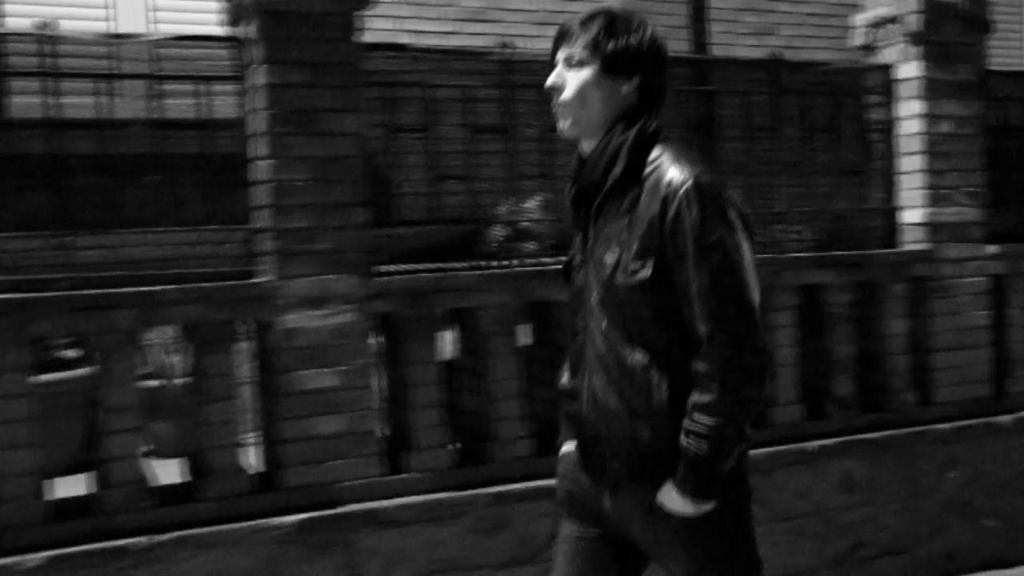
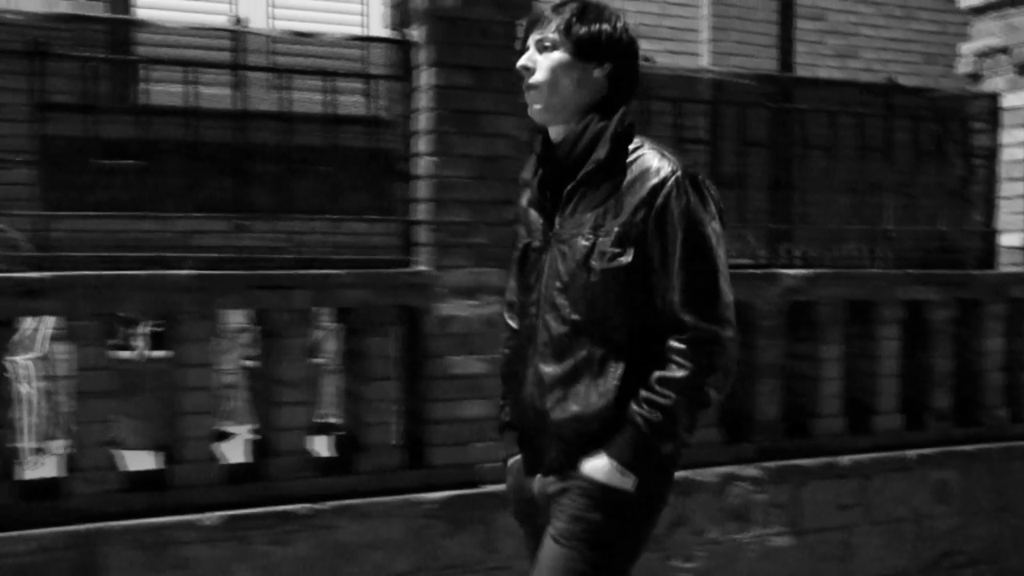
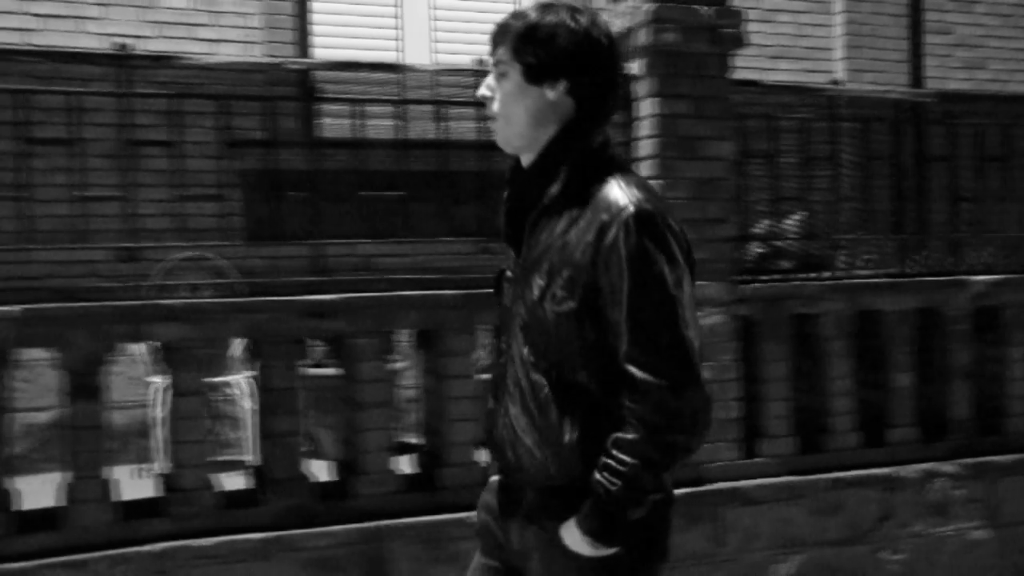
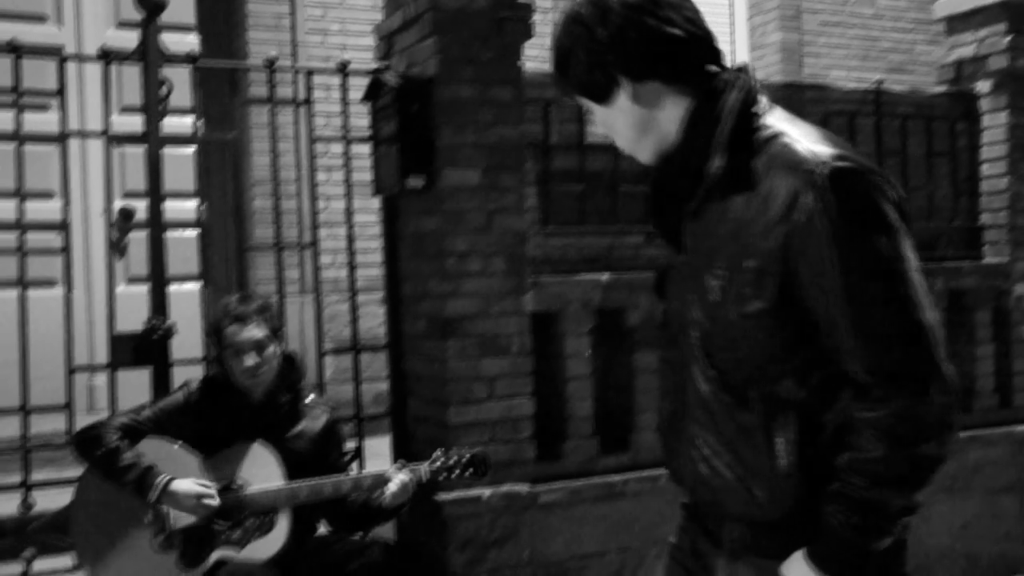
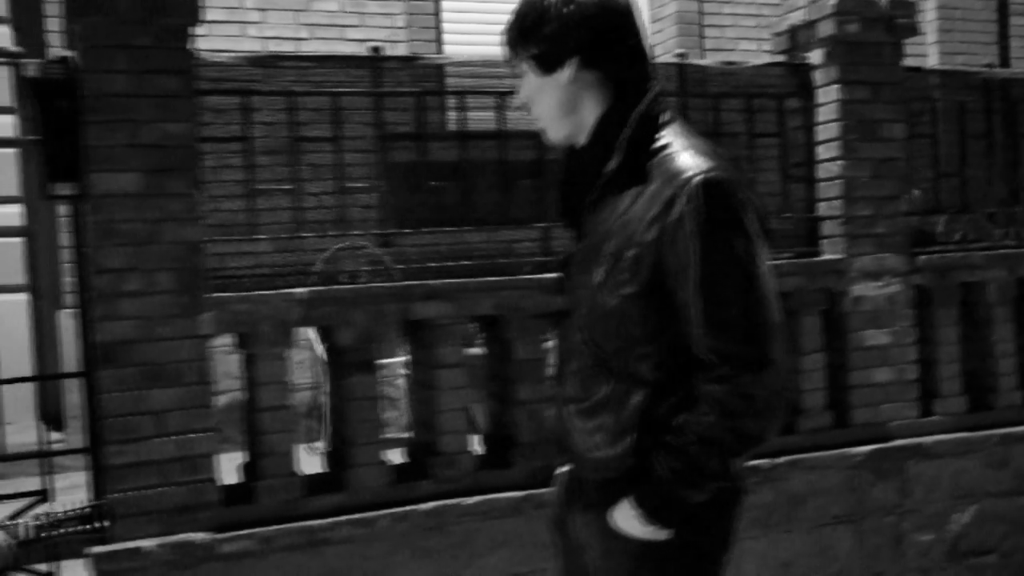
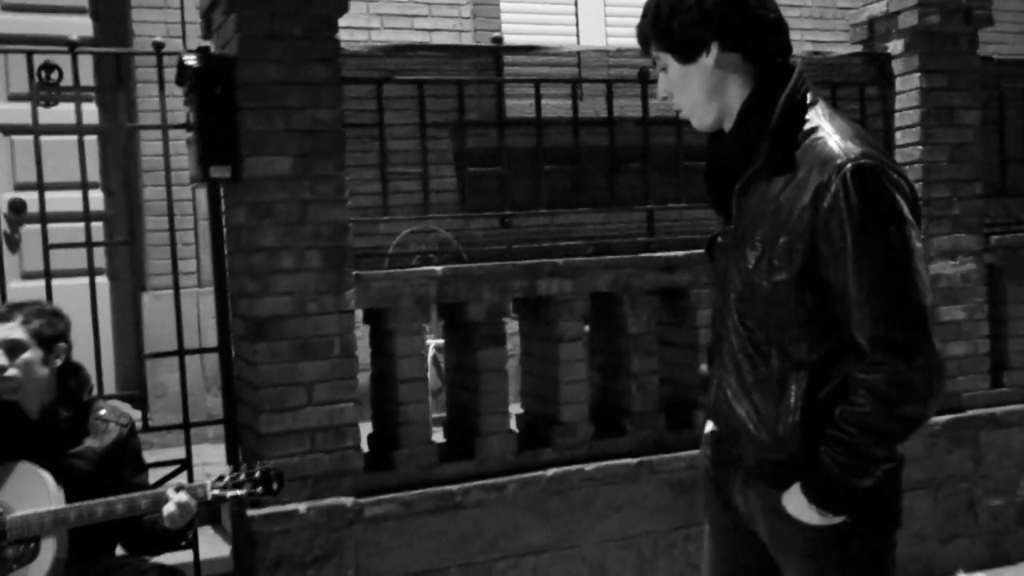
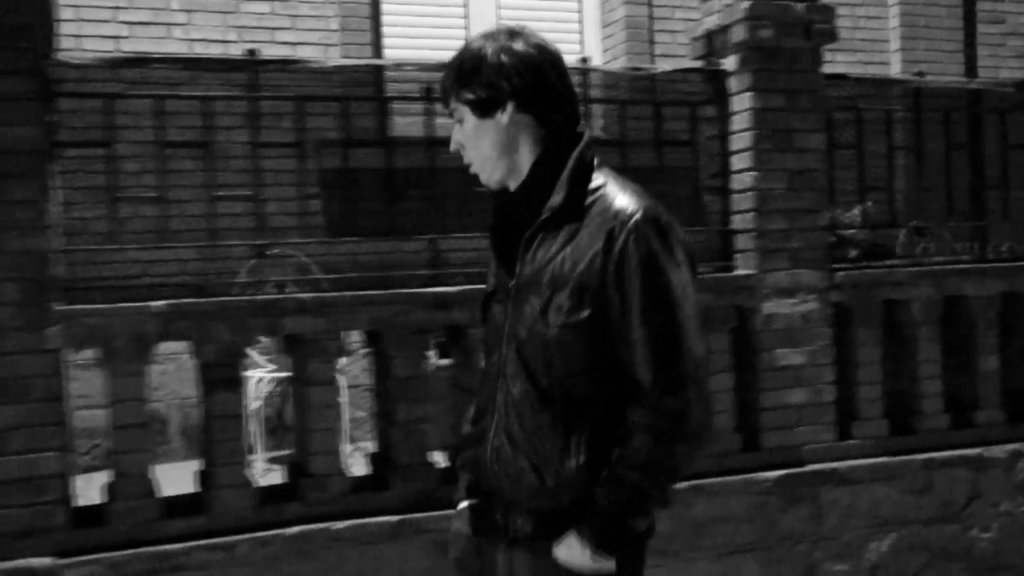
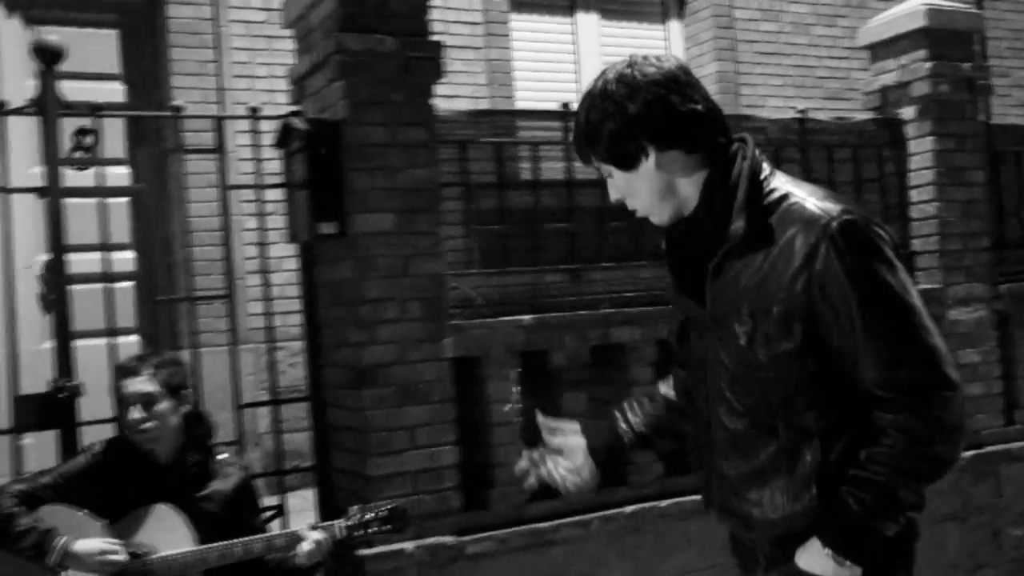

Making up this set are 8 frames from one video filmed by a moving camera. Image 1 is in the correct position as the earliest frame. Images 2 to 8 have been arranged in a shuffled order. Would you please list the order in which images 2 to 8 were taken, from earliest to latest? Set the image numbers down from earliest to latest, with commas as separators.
2, 3, 7, 5, 6, 8, 4
